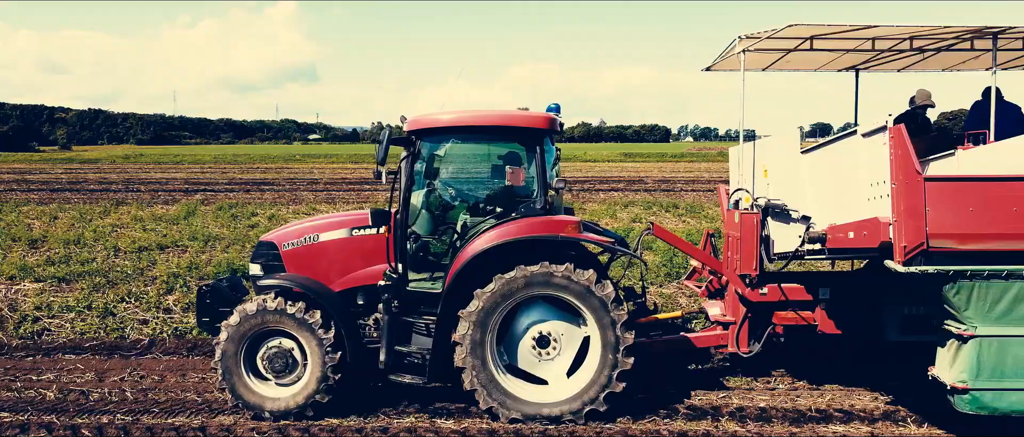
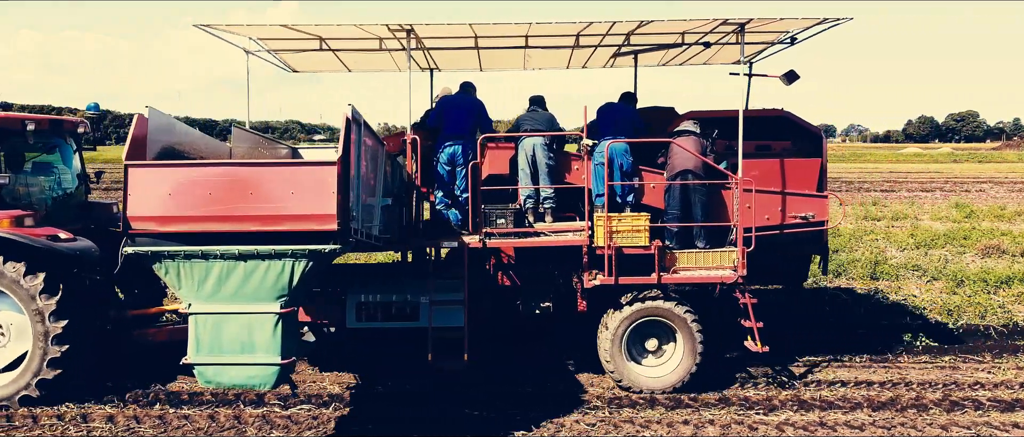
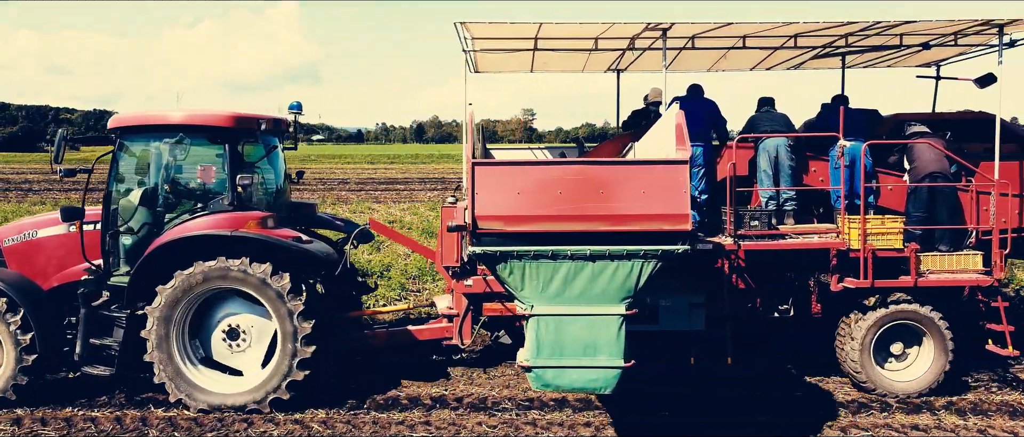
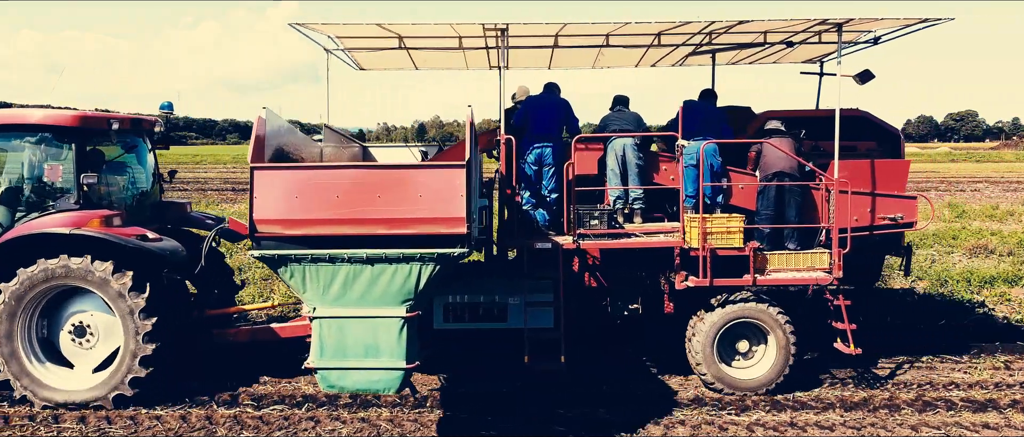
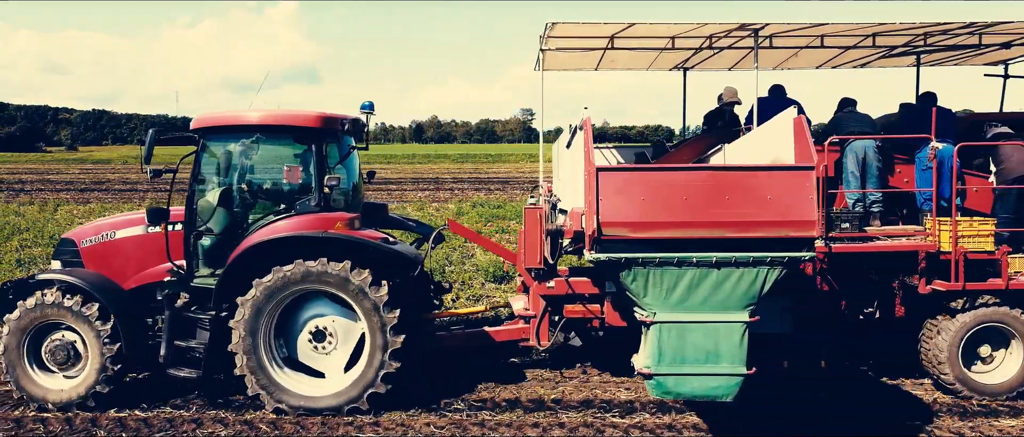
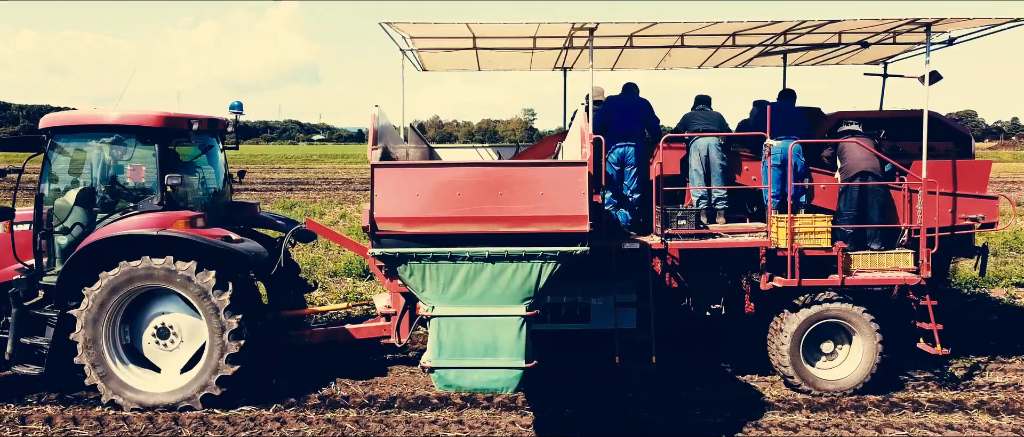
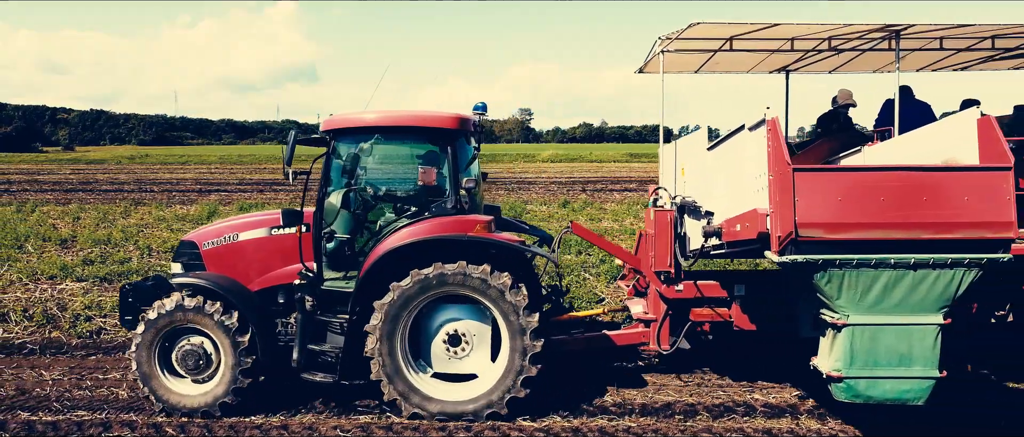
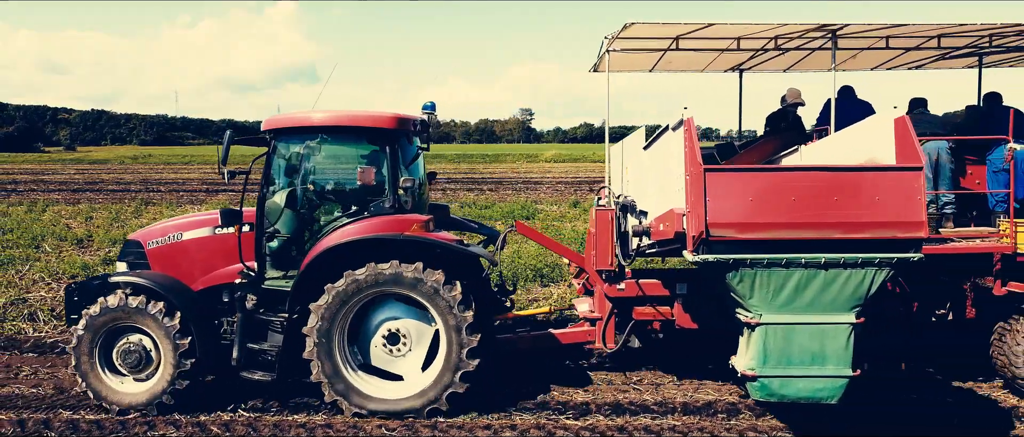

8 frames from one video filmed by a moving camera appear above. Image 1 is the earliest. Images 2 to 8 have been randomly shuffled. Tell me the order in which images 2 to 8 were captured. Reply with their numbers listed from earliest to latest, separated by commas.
7, 8, 5, 3, 6, 4, 2
